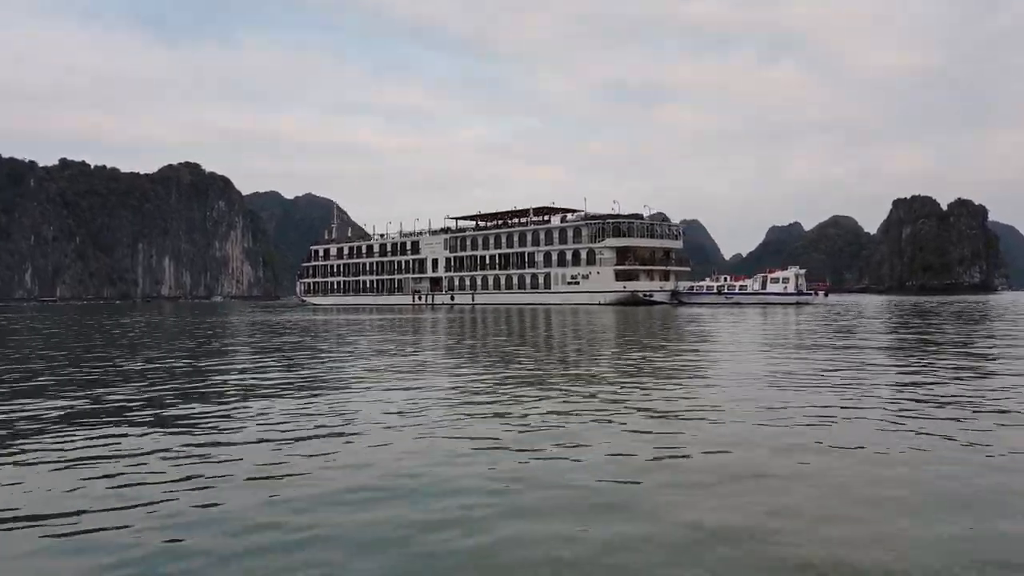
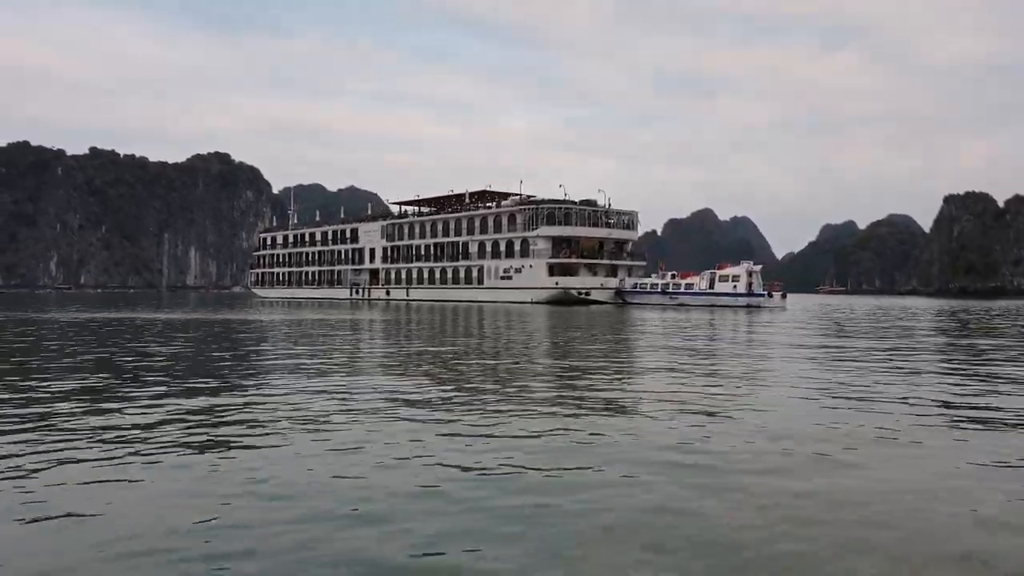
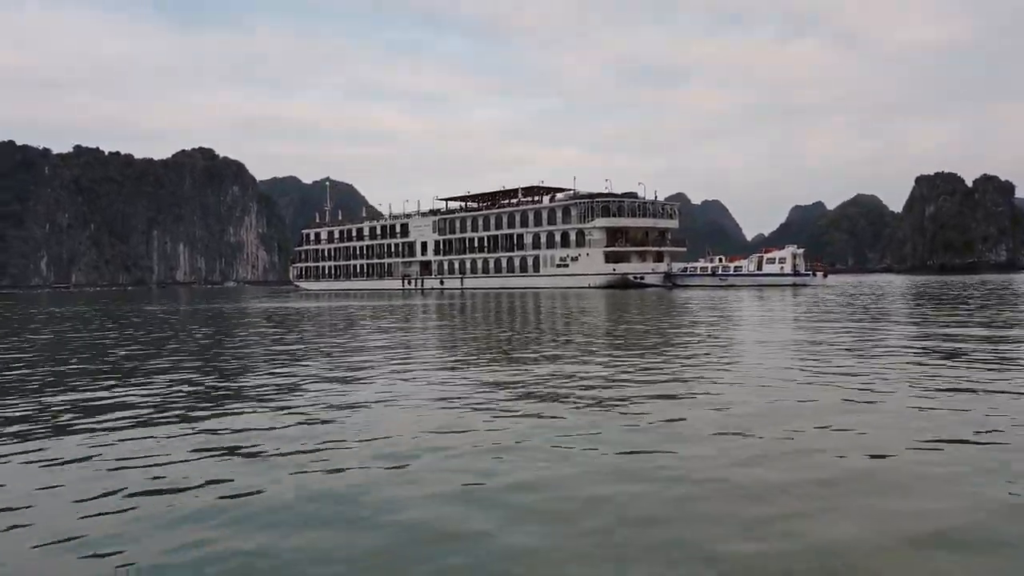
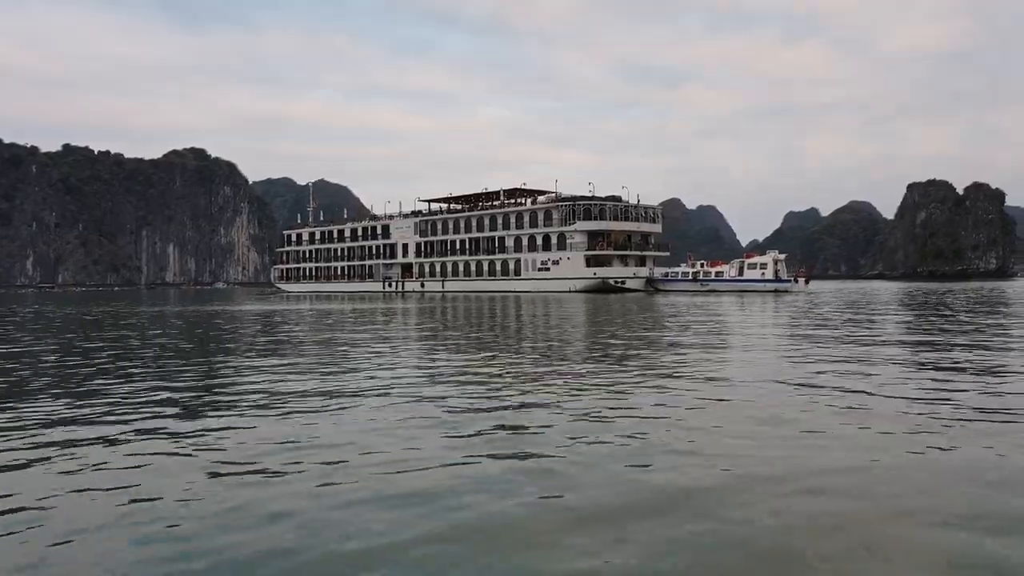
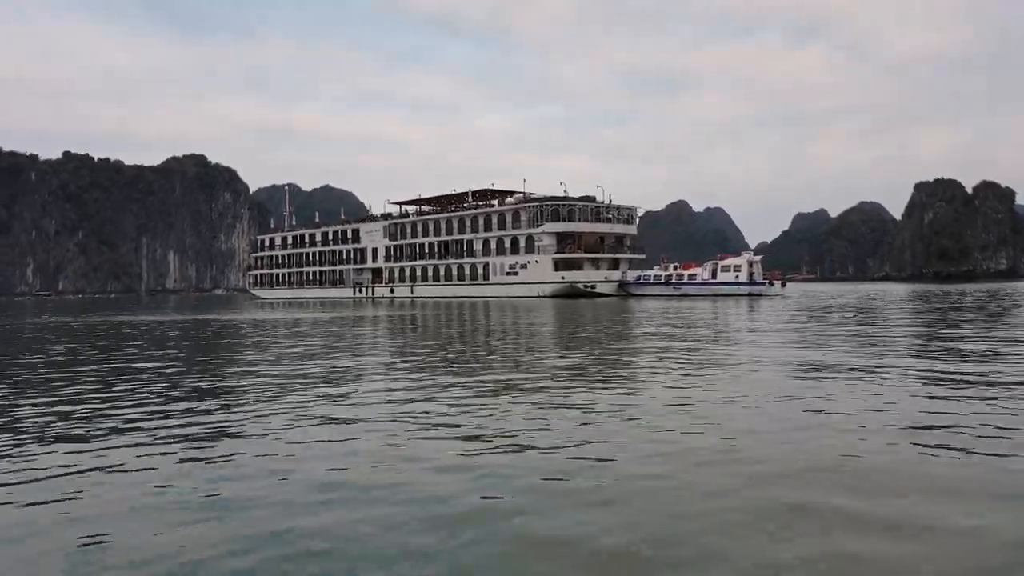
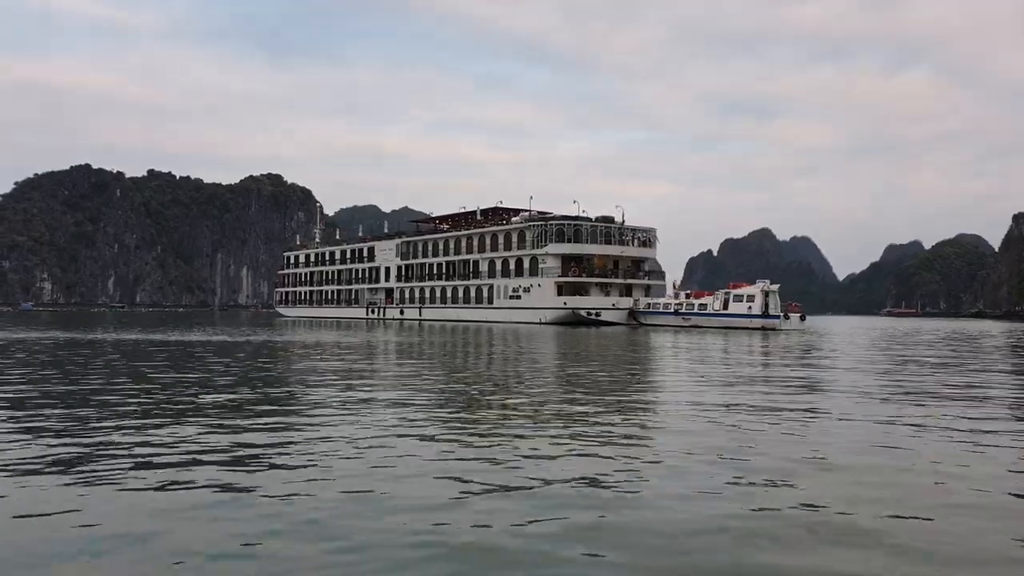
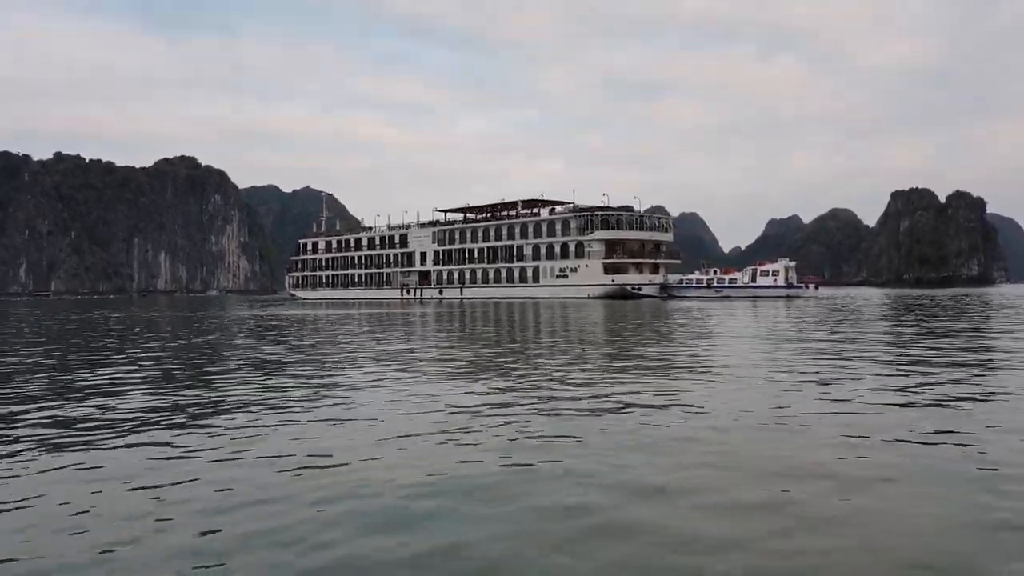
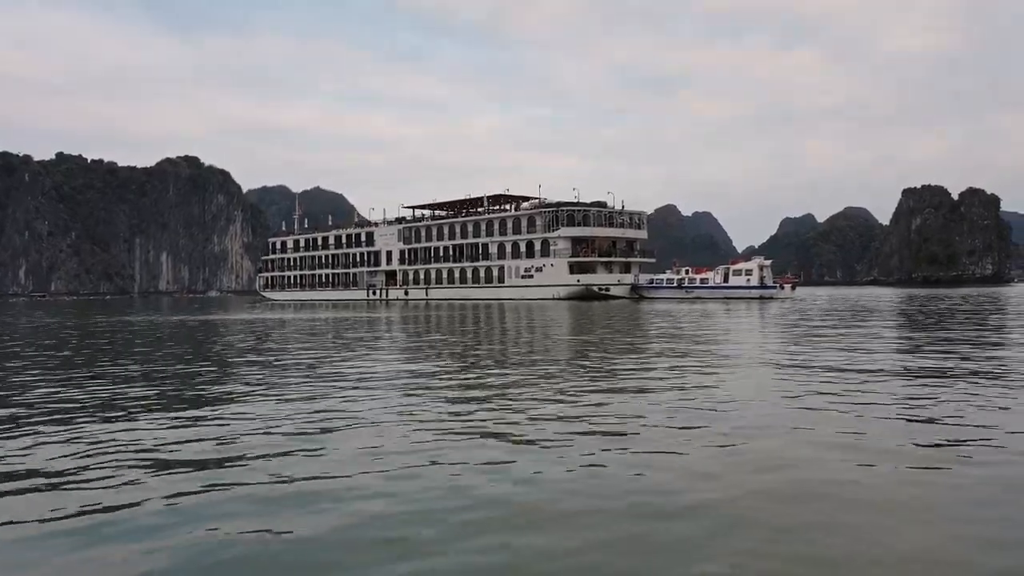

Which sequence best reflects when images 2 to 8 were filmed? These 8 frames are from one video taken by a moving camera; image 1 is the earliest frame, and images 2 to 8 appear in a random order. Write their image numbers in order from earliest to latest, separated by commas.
7, 3, 4, 8, 5, 2, 6
